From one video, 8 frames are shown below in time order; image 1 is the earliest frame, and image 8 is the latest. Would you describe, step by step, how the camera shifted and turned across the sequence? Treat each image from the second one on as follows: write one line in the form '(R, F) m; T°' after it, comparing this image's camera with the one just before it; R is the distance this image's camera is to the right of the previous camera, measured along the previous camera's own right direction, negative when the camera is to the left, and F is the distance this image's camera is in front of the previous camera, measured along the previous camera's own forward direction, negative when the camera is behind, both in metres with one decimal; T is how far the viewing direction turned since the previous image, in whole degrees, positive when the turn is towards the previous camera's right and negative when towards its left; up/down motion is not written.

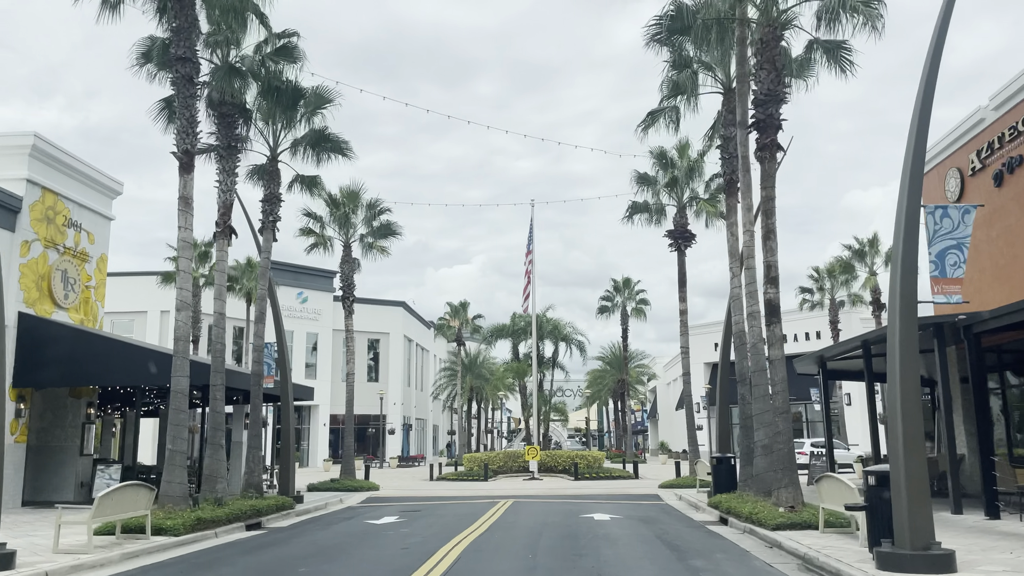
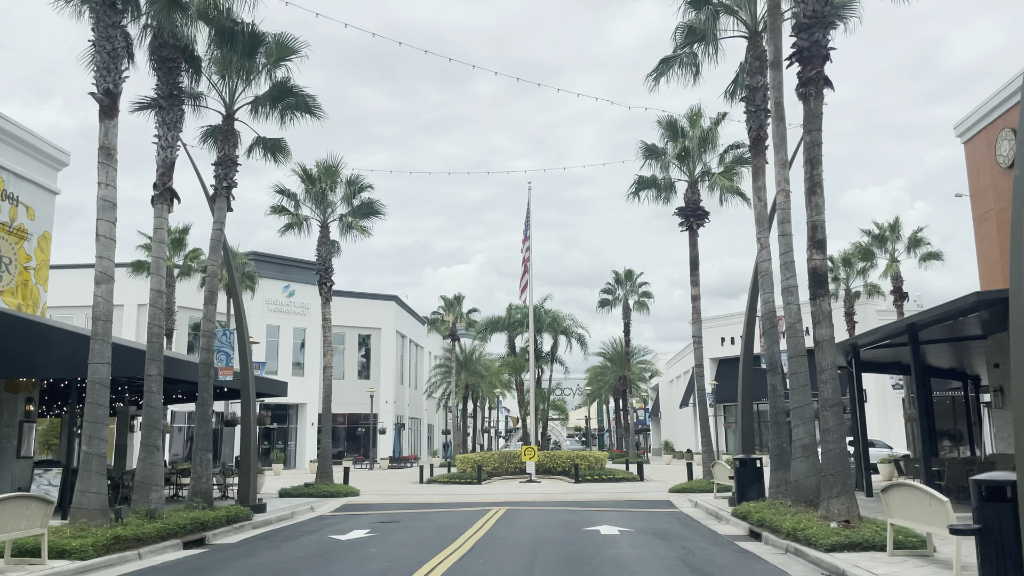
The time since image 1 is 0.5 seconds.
(+0.1, +1.7) m; 0°
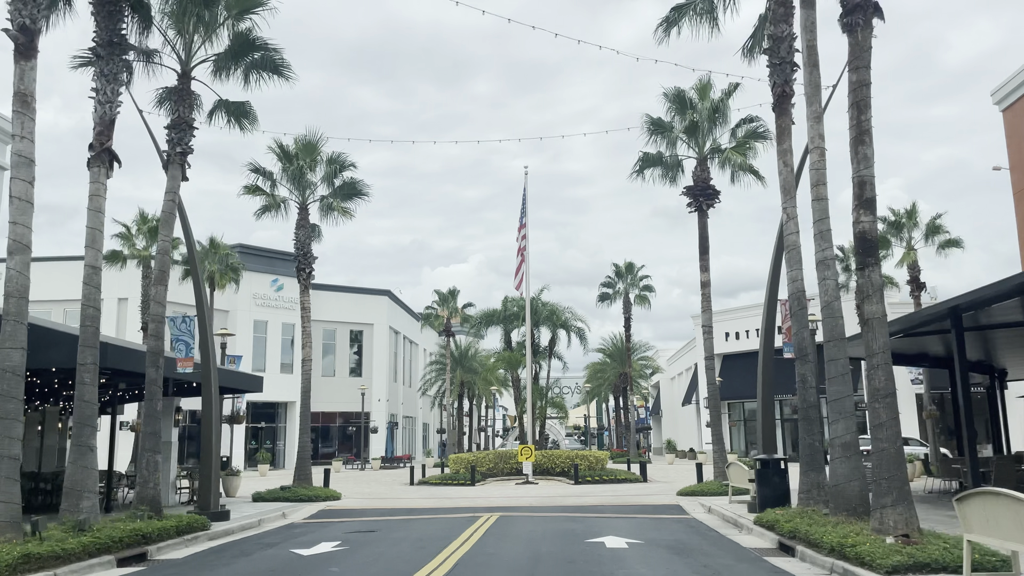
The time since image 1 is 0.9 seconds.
(+0.1, +1.3) m; 0°
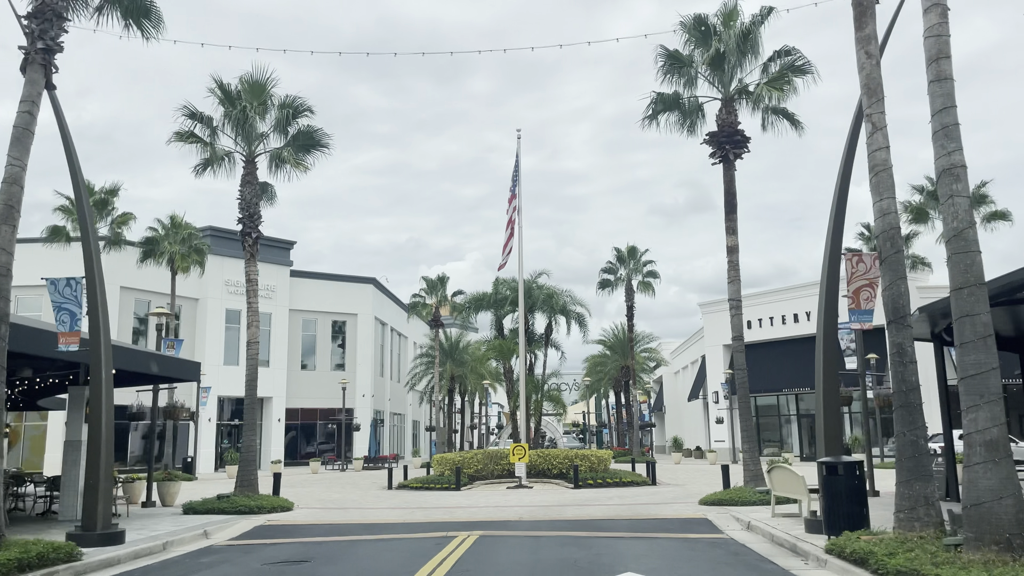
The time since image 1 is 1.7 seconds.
(+0.2, +2.5) m; 0°
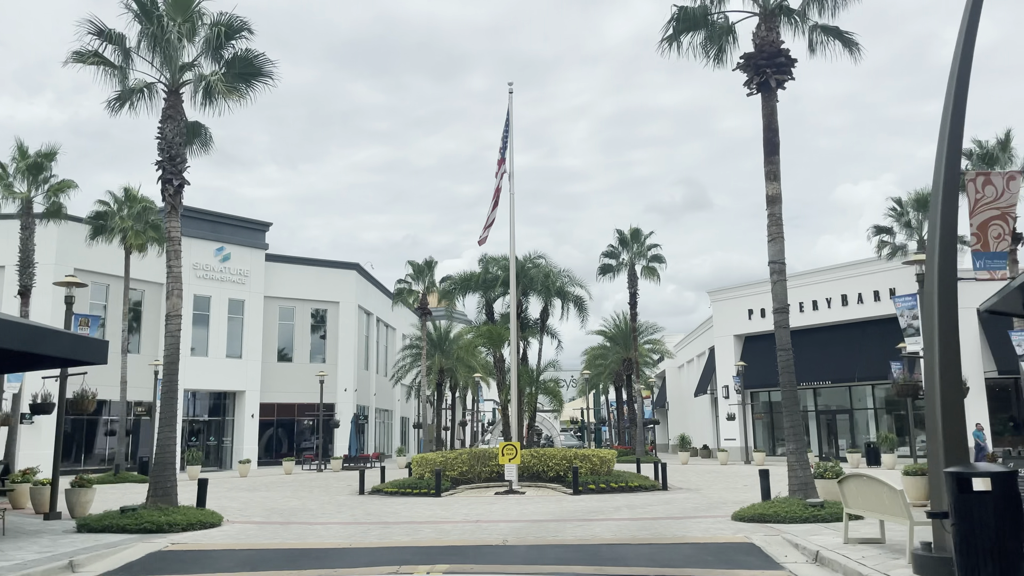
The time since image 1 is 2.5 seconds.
(+0.2, +2.5) m; 0°
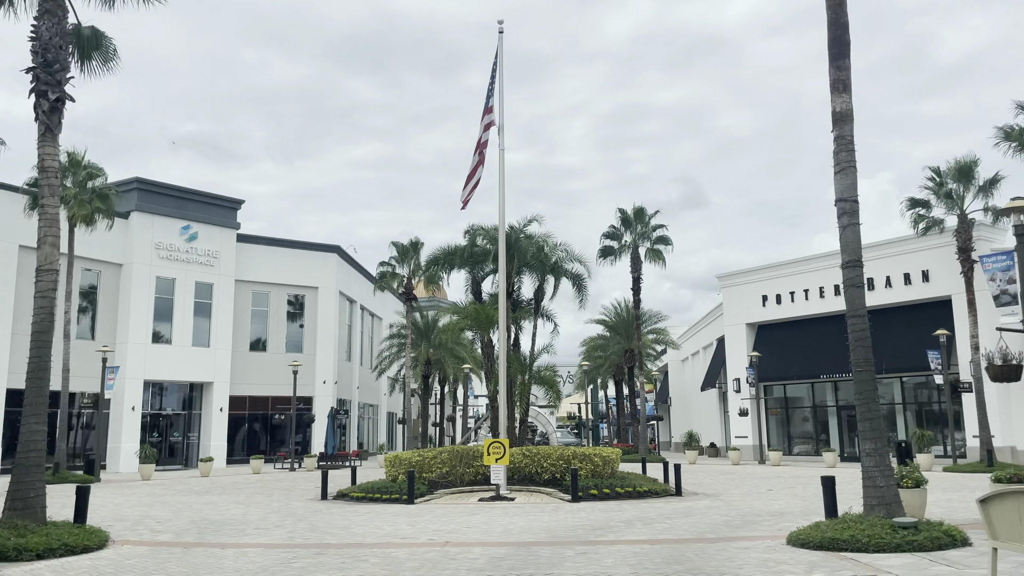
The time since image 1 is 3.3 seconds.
(+0.1, +2.4) m; 0°
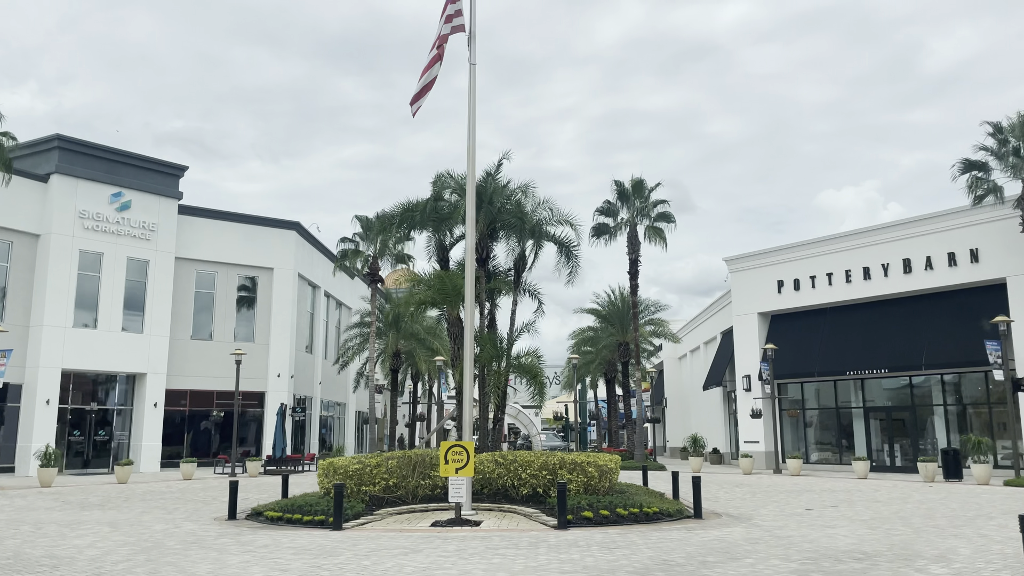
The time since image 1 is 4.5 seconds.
(+0.2, +3.4) m; +1°
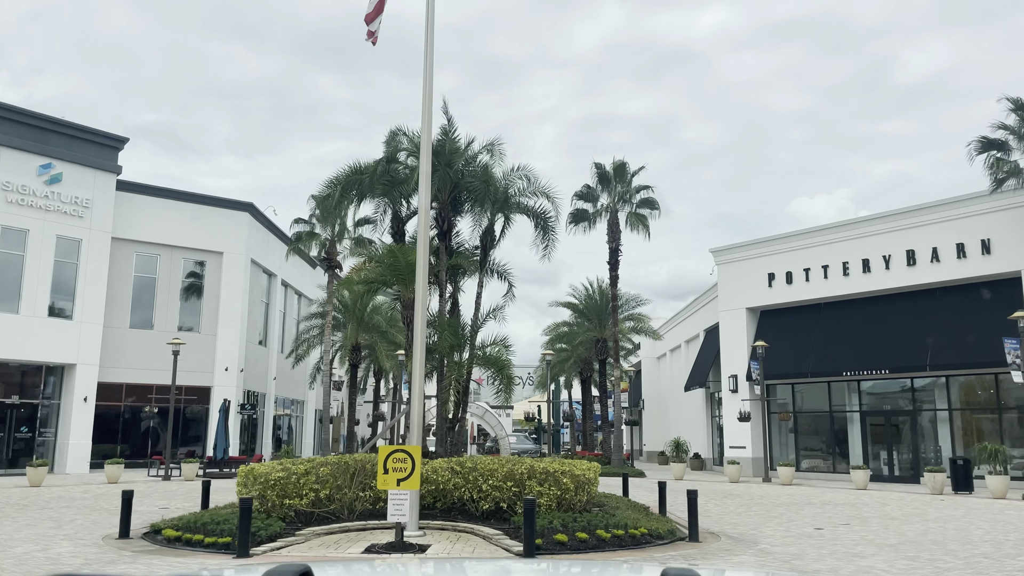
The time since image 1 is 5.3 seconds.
(+0.2, +1.9) m; +2°
